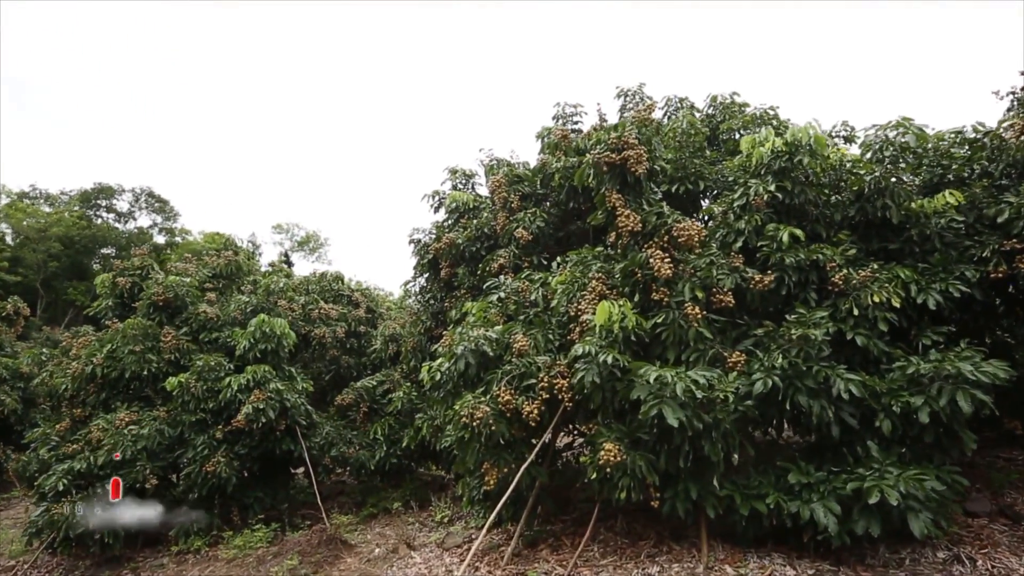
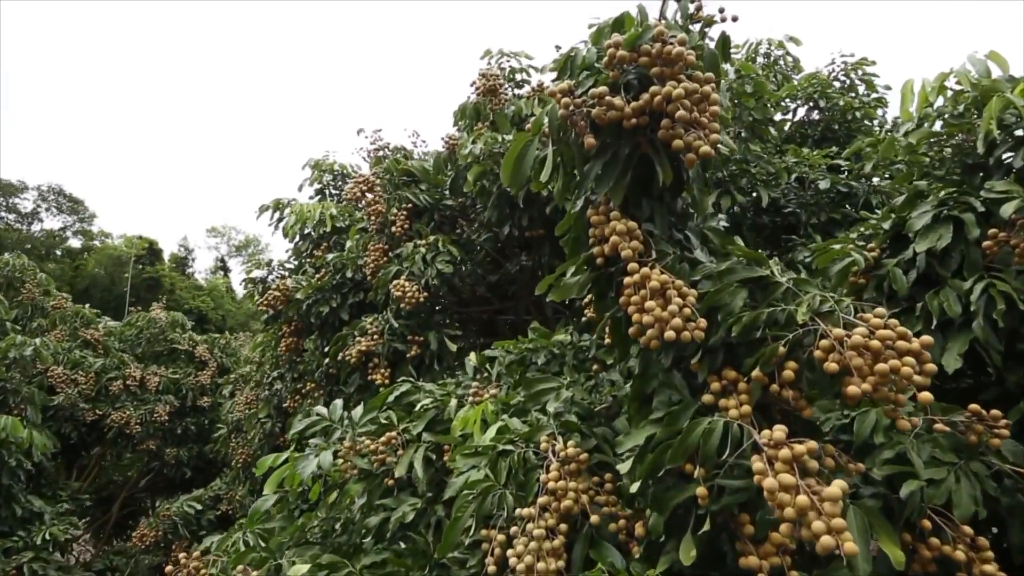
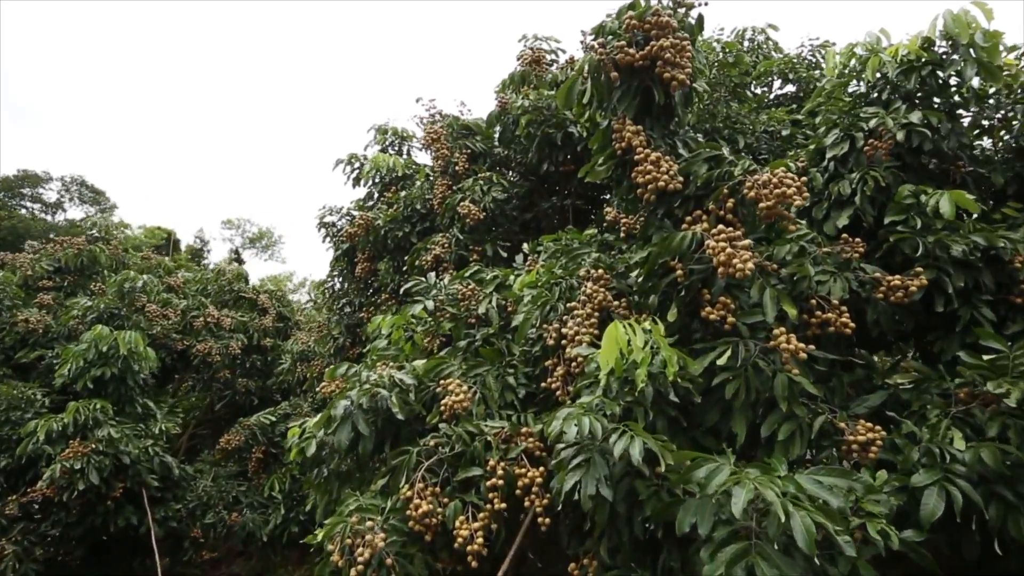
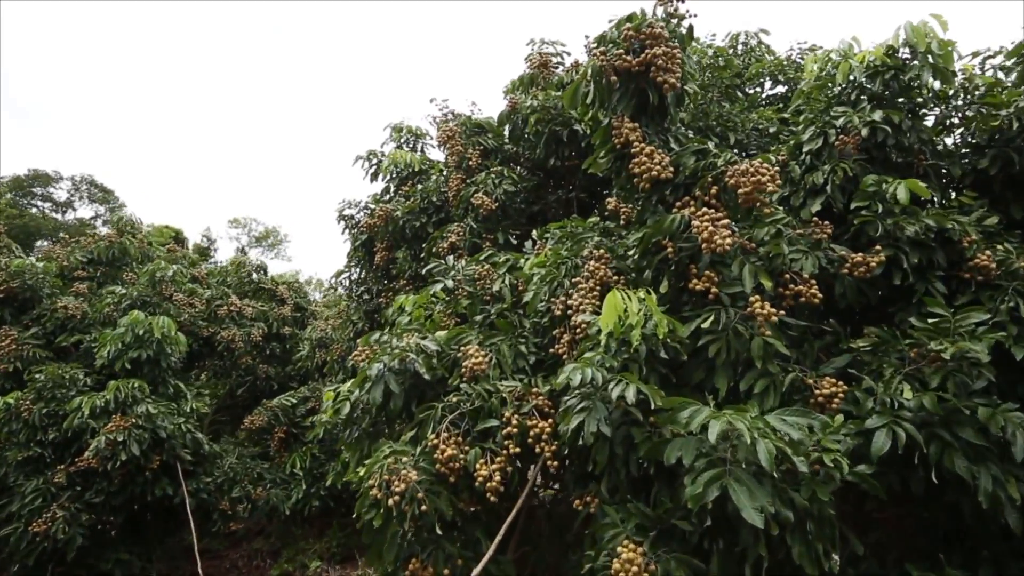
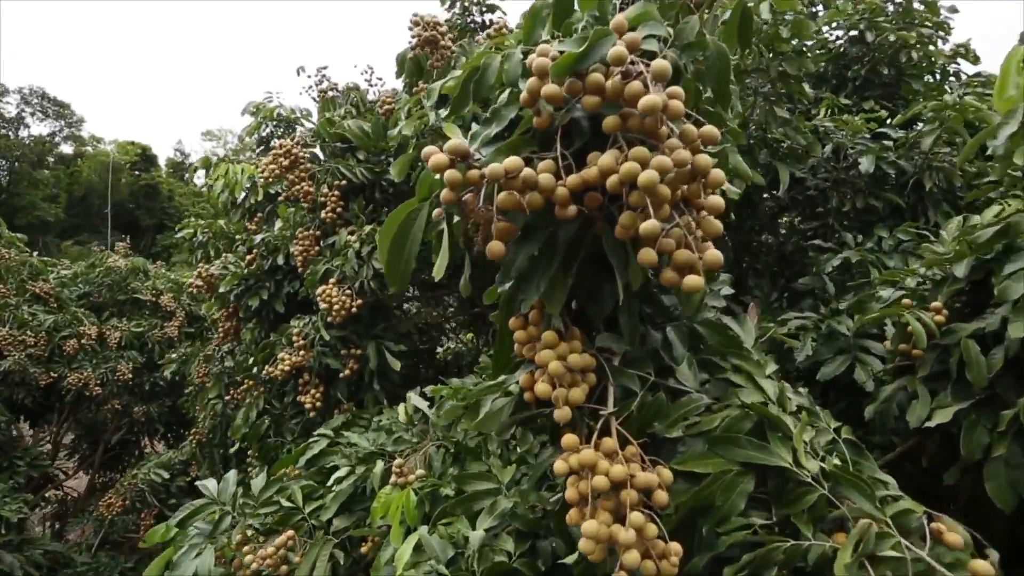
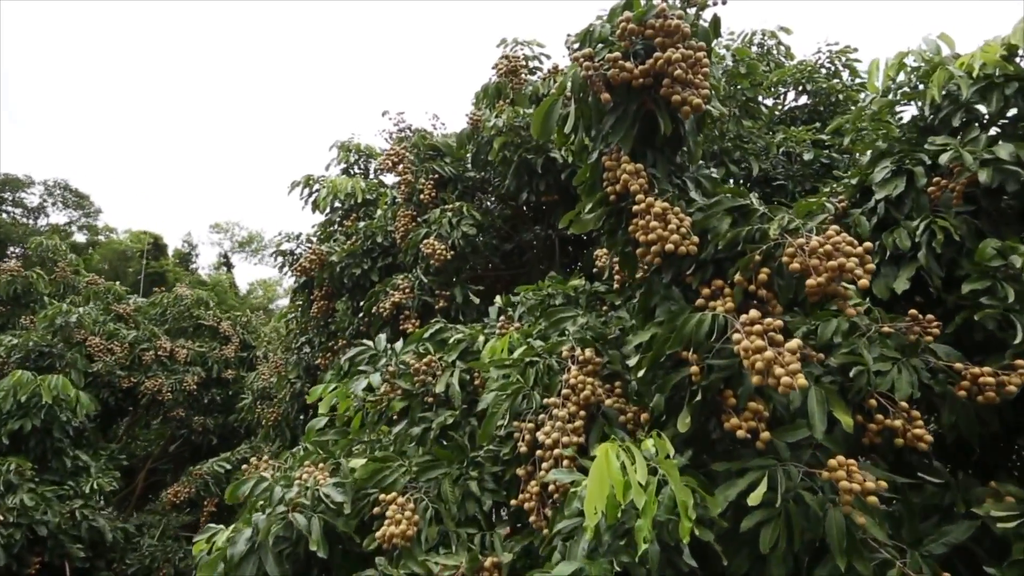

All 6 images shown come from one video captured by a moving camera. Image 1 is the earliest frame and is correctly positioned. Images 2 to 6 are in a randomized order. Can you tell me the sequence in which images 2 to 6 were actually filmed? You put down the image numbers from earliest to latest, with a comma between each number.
4, 3, 6, 2, 5
